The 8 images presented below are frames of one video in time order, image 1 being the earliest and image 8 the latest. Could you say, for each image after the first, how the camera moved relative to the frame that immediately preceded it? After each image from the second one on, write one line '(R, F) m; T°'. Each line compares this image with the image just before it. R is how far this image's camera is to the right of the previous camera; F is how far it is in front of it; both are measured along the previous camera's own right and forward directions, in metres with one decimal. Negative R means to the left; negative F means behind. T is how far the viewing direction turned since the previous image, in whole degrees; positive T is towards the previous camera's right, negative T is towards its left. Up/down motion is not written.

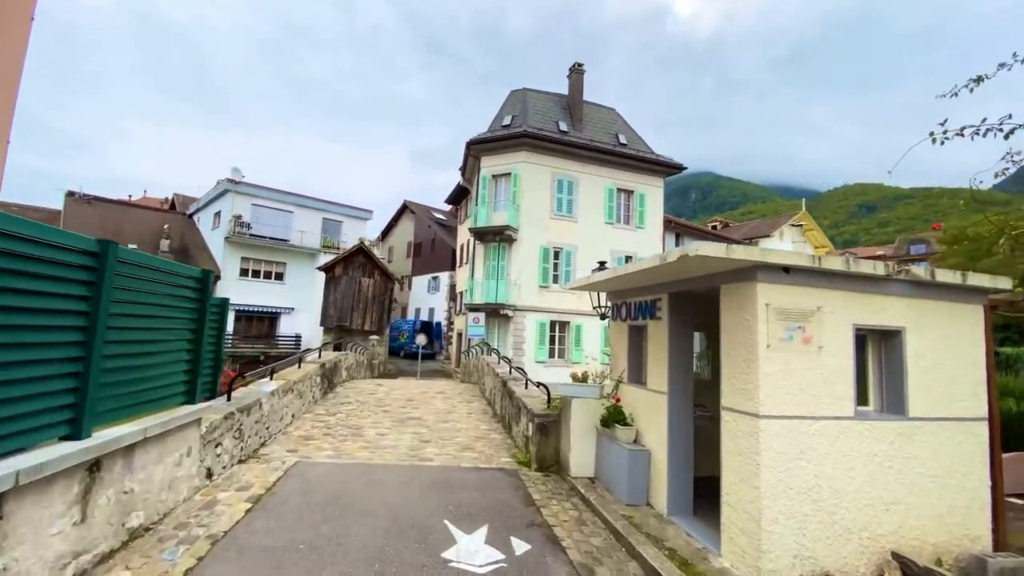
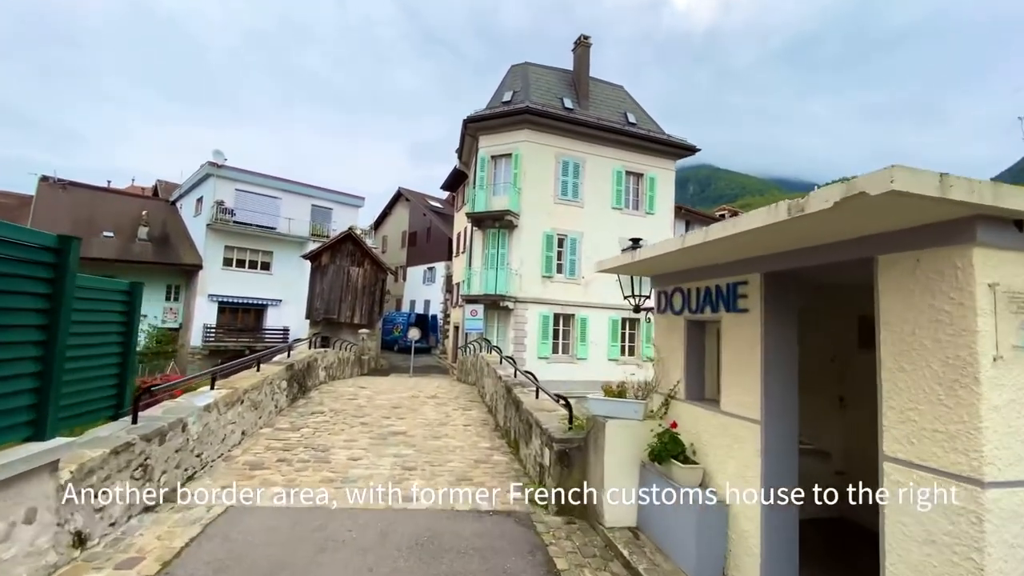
(-0.1, +1.5) m; 0°
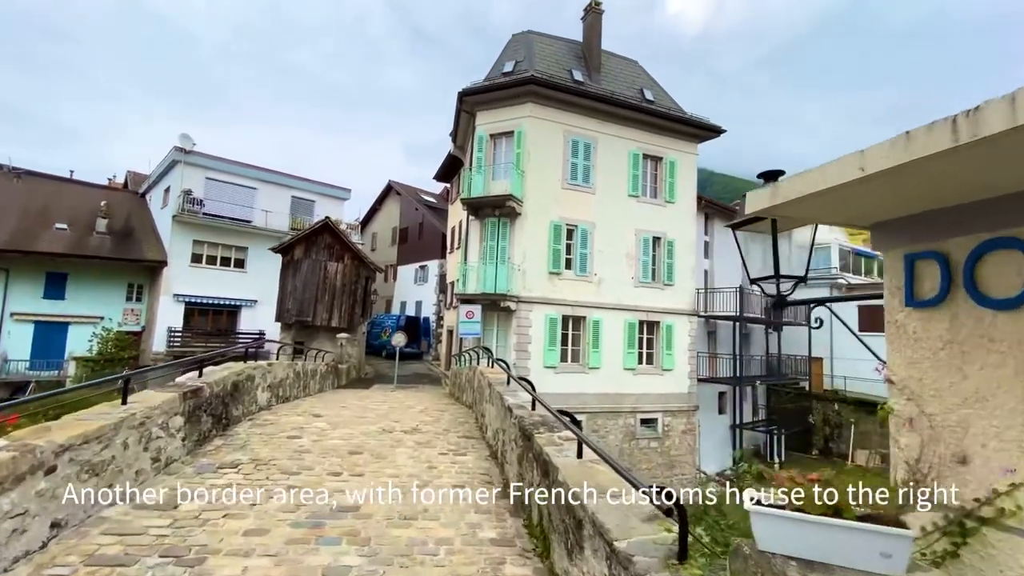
(-0.2, +2.4) m; 0°
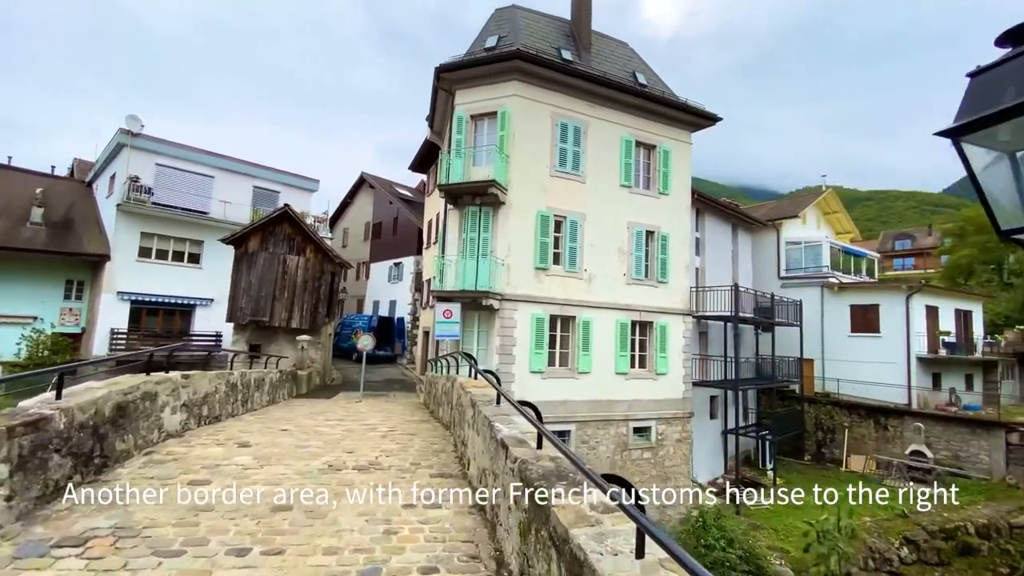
(-0.1, +1.5) m; +2°
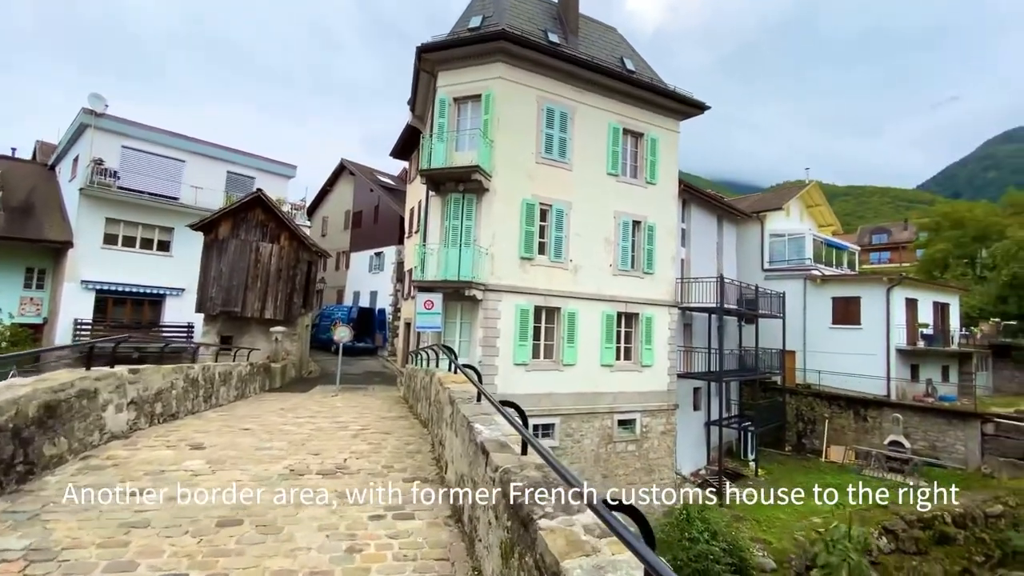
(0.0, +0.4) m; +2°
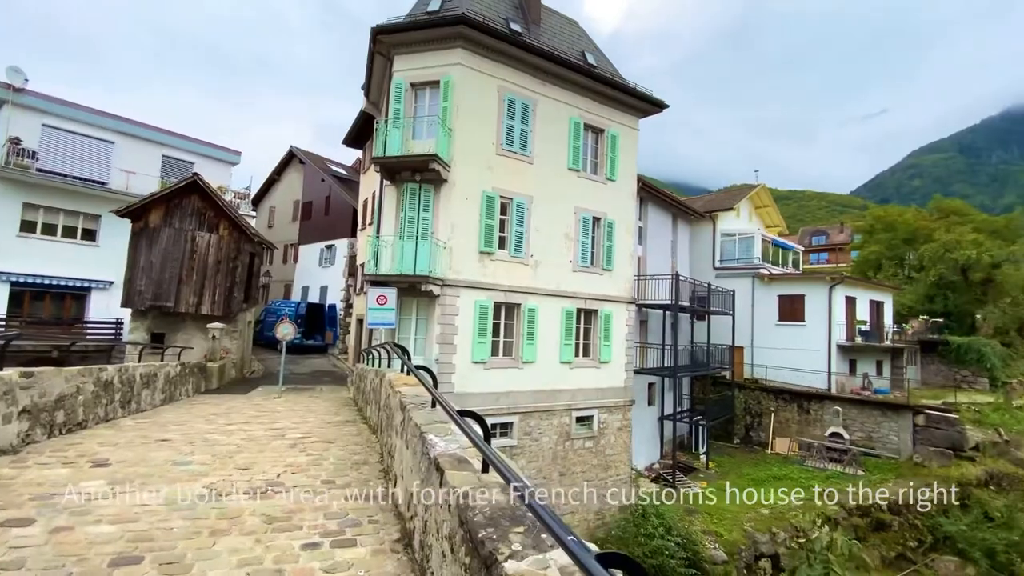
(0.0, +0.4) m; +5°
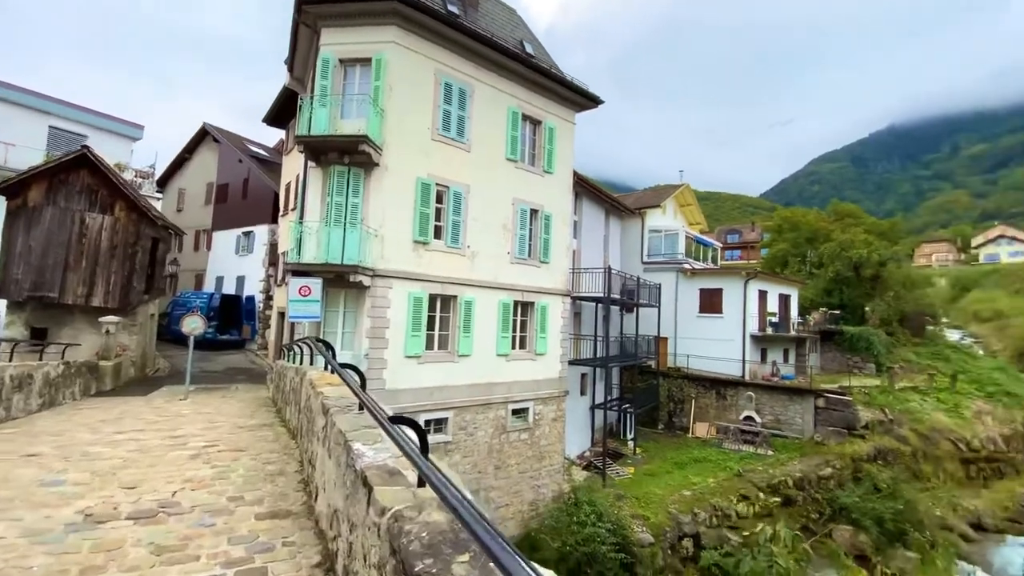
(0.0, +0.3) m; +7°
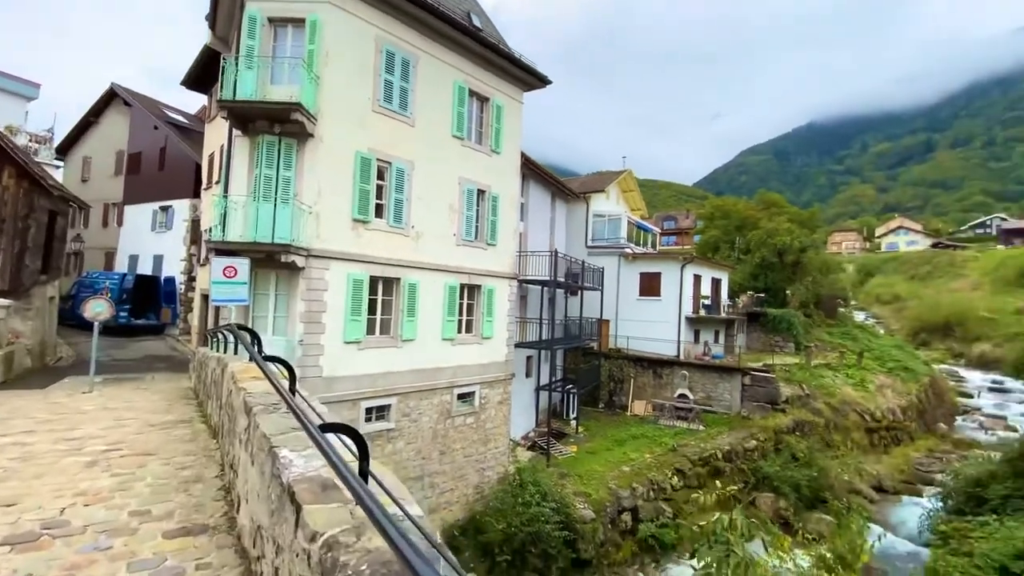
(0.0, +0.3) m; +6°
